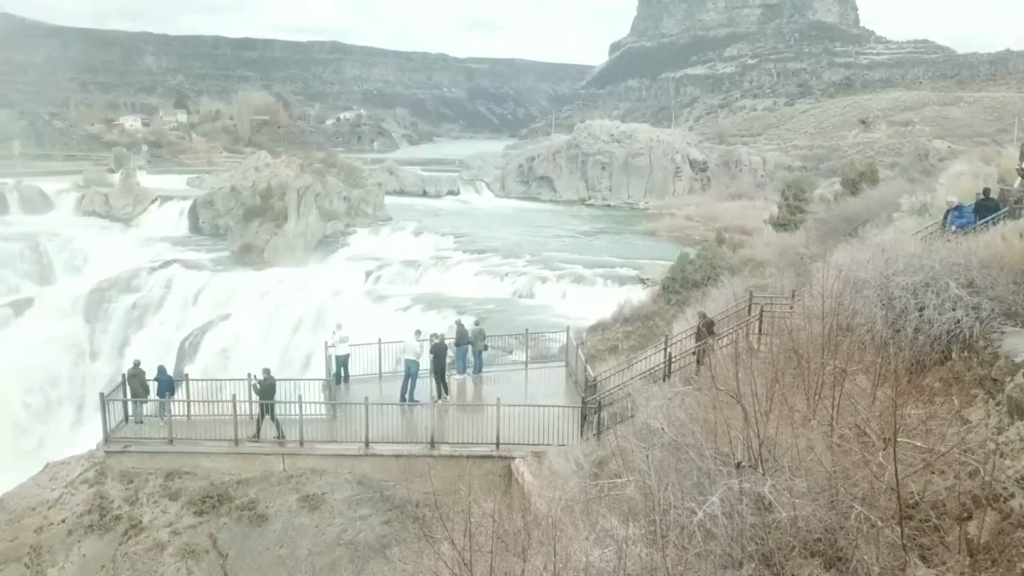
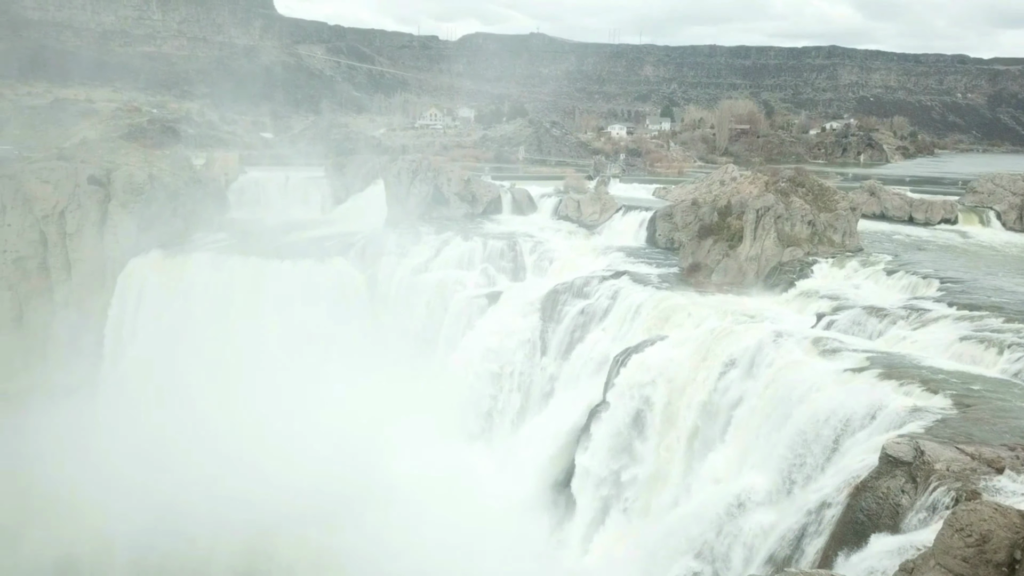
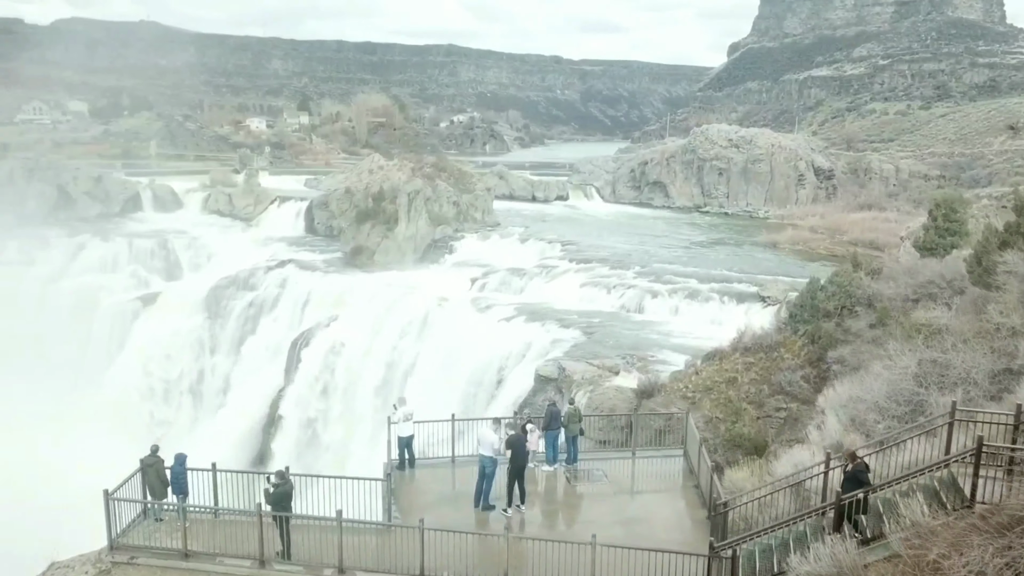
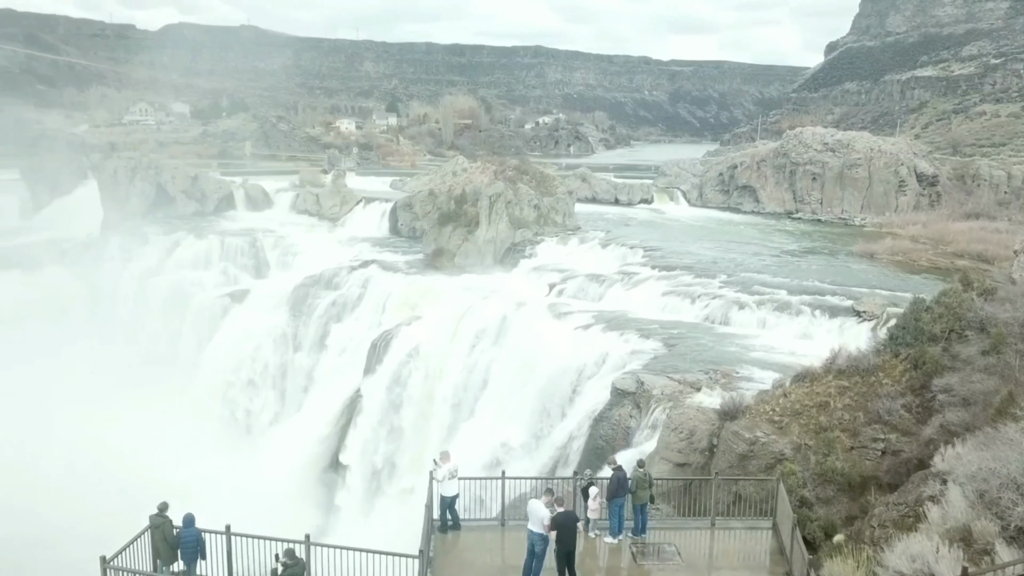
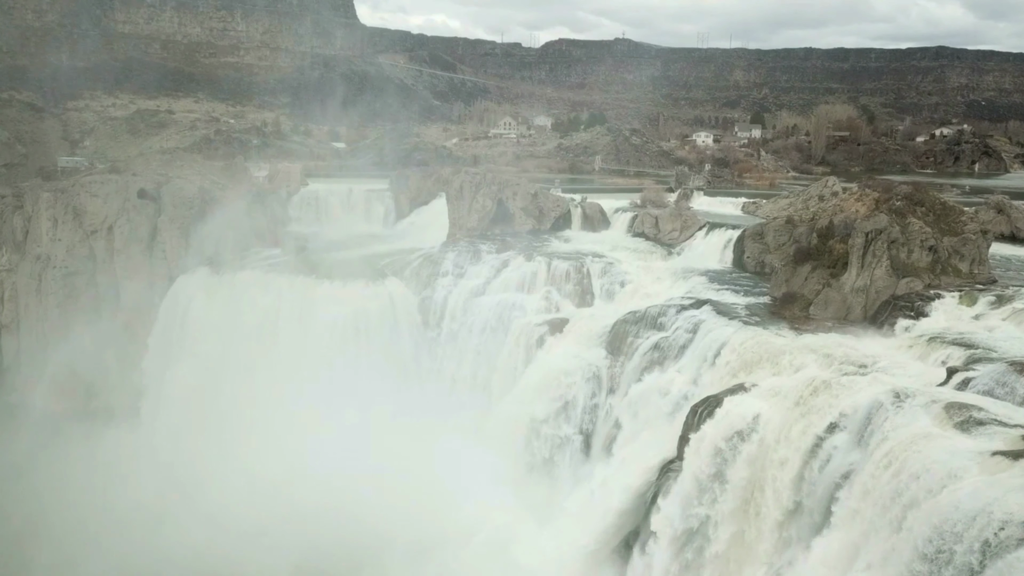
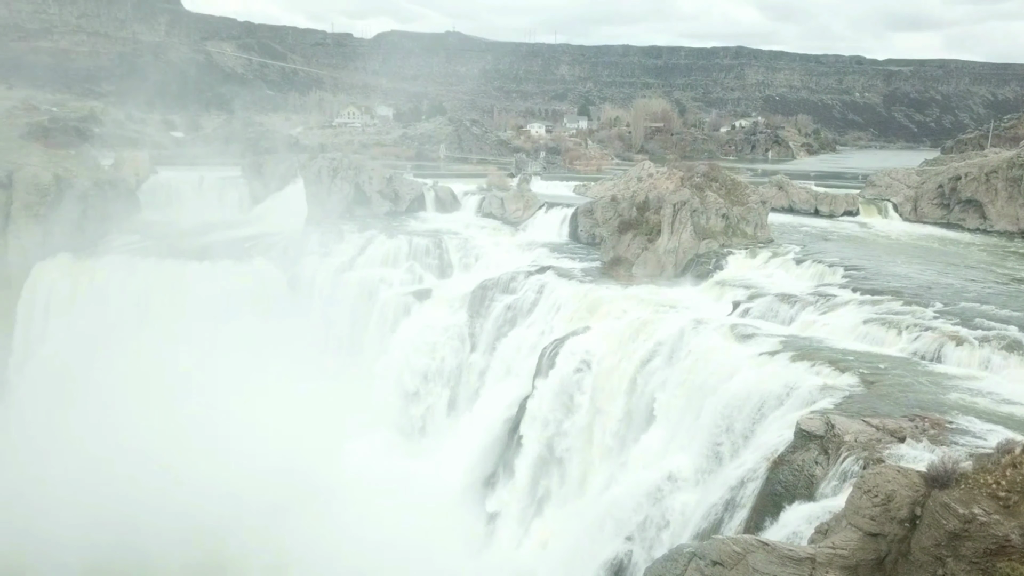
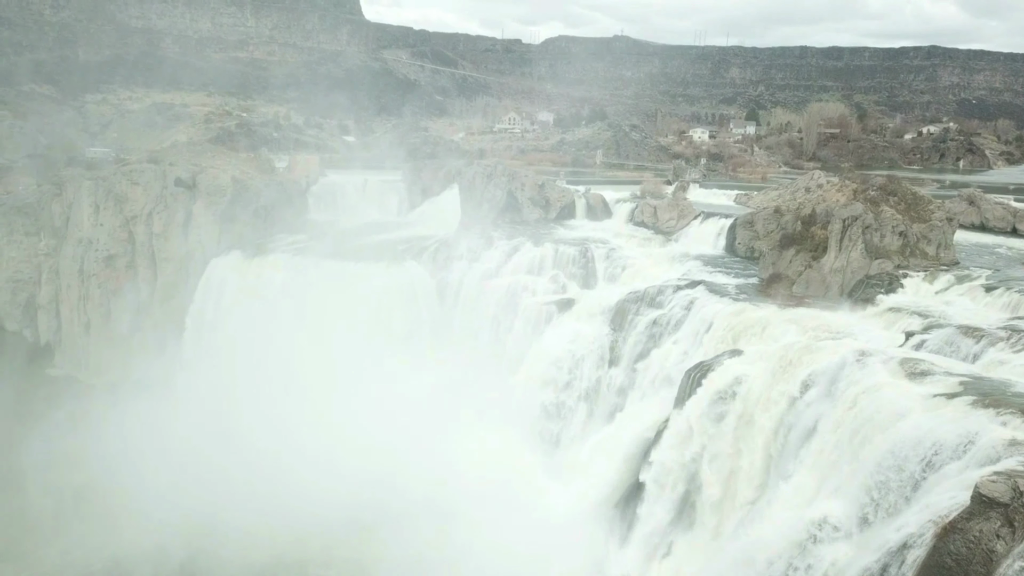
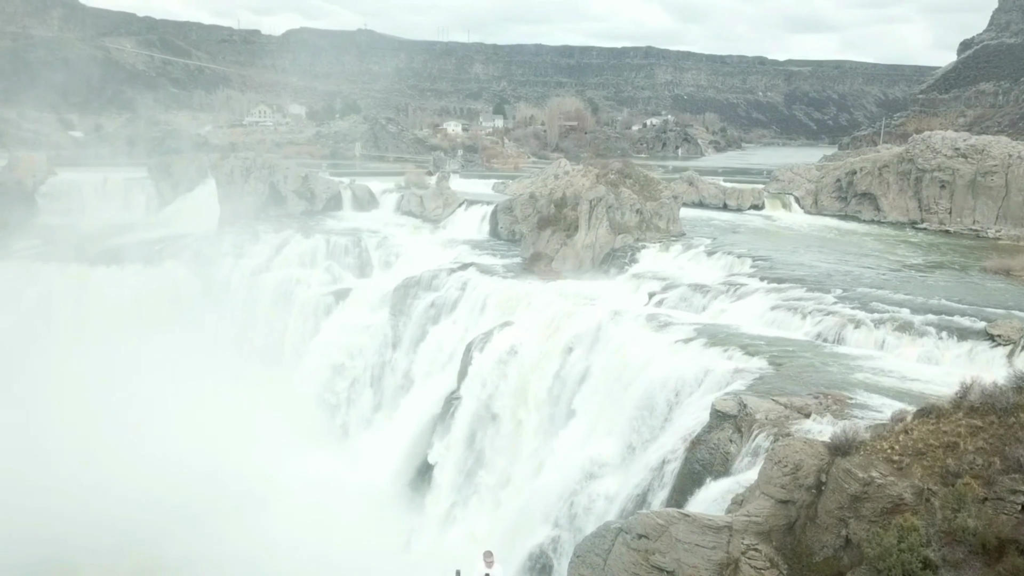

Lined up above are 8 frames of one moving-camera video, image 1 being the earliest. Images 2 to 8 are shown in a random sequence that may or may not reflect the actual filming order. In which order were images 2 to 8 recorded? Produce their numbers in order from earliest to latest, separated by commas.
3, 4, 8, 6, 2, 7, 5
